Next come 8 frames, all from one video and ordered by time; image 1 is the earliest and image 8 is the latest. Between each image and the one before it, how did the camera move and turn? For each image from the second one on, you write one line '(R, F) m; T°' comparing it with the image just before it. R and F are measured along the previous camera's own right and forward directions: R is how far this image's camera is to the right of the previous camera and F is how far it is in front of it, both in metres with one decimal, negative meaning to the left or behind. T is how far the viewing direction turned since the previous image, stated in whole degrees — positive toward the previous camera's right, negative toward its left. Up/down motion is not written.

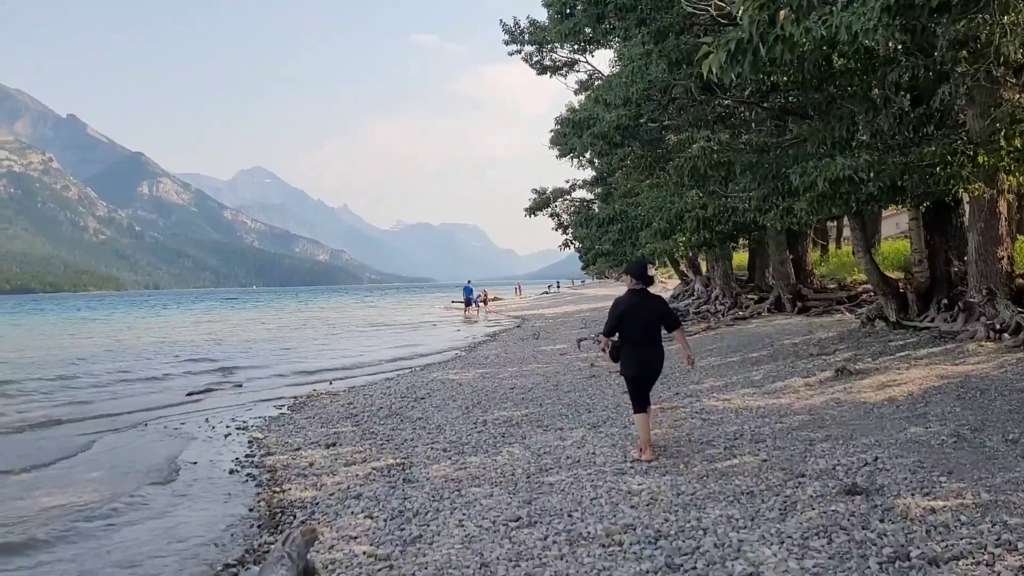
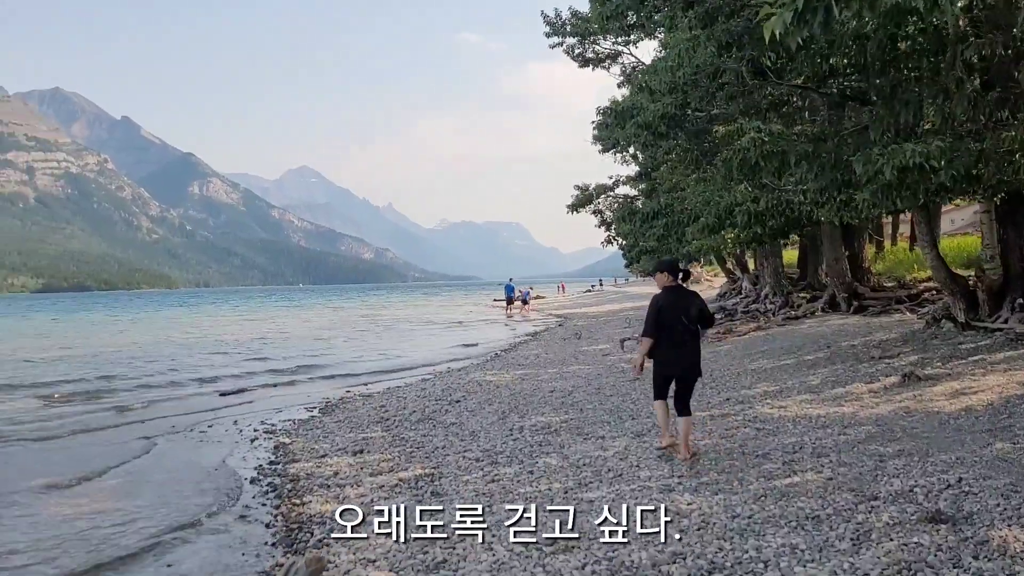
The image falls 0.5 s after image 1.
(+0.1, +0.6) m; -3°
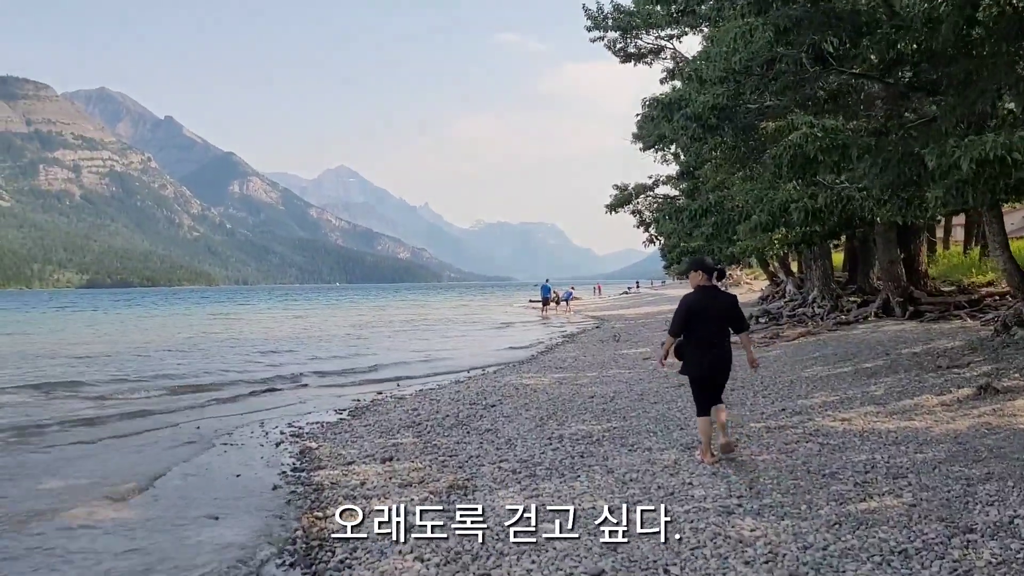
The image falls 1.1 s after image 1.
(-0.1, +0.6) m; -3°
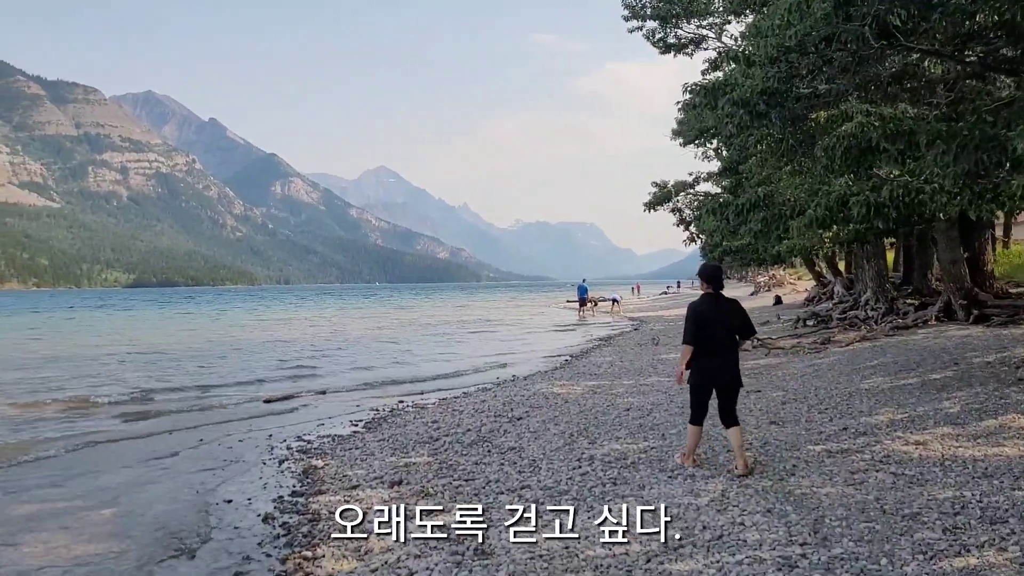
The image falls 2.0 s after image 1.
(+0.1, +1.0) m; -3°
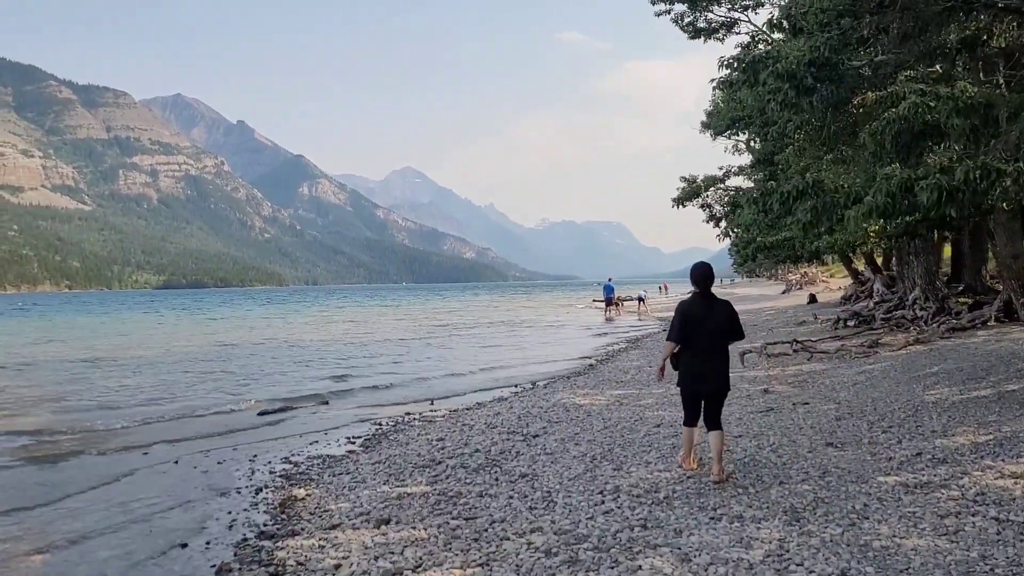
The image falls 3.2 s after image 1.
(+0.2, +1.3) m; -2°
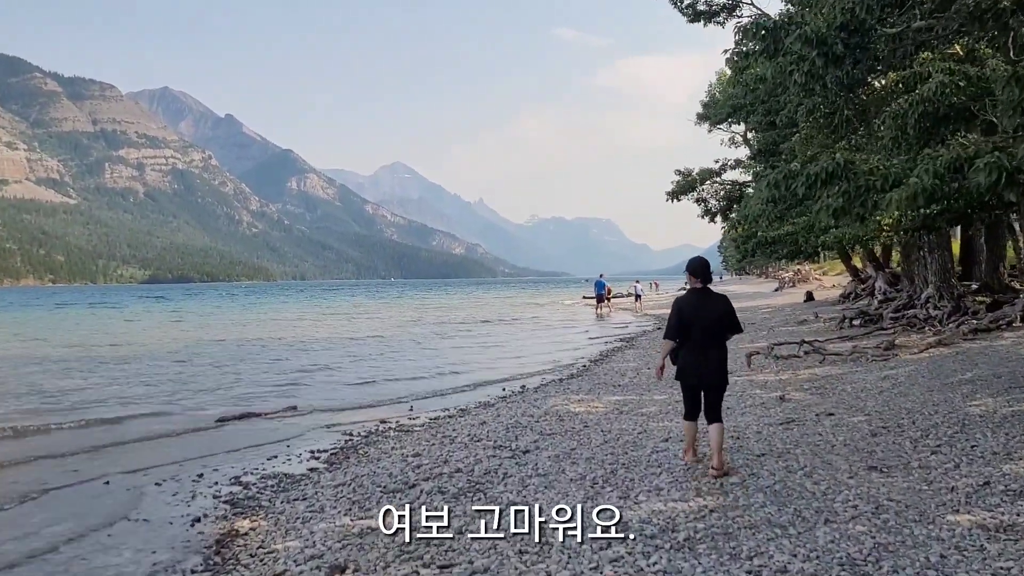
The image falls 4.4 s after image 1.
(0.0, +1.3) m; +1°
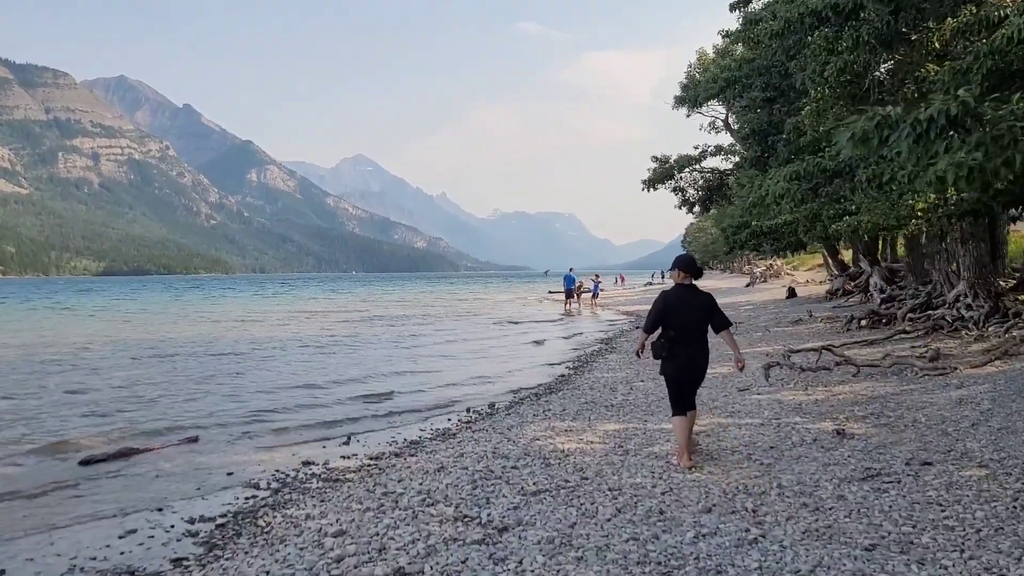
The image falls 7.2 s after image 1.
(0.0, +3.0) m; +3°
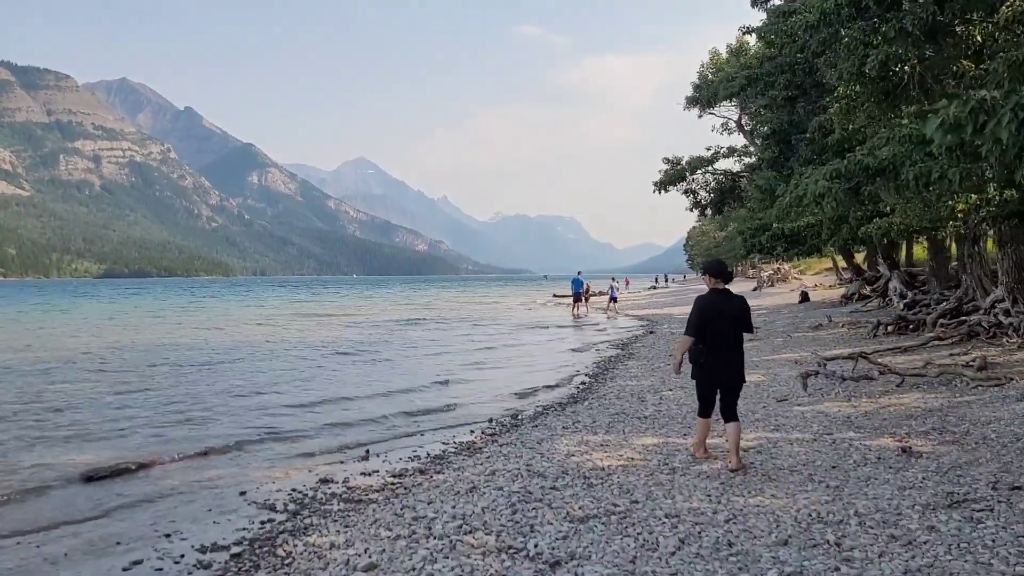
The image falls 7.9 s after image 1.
(-0.4, +0.7) m; 0°
